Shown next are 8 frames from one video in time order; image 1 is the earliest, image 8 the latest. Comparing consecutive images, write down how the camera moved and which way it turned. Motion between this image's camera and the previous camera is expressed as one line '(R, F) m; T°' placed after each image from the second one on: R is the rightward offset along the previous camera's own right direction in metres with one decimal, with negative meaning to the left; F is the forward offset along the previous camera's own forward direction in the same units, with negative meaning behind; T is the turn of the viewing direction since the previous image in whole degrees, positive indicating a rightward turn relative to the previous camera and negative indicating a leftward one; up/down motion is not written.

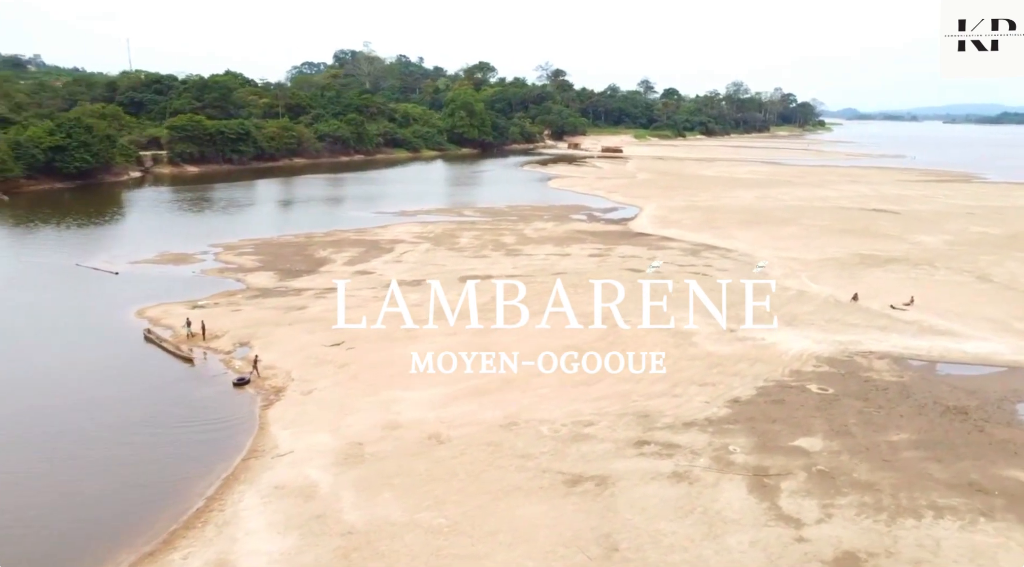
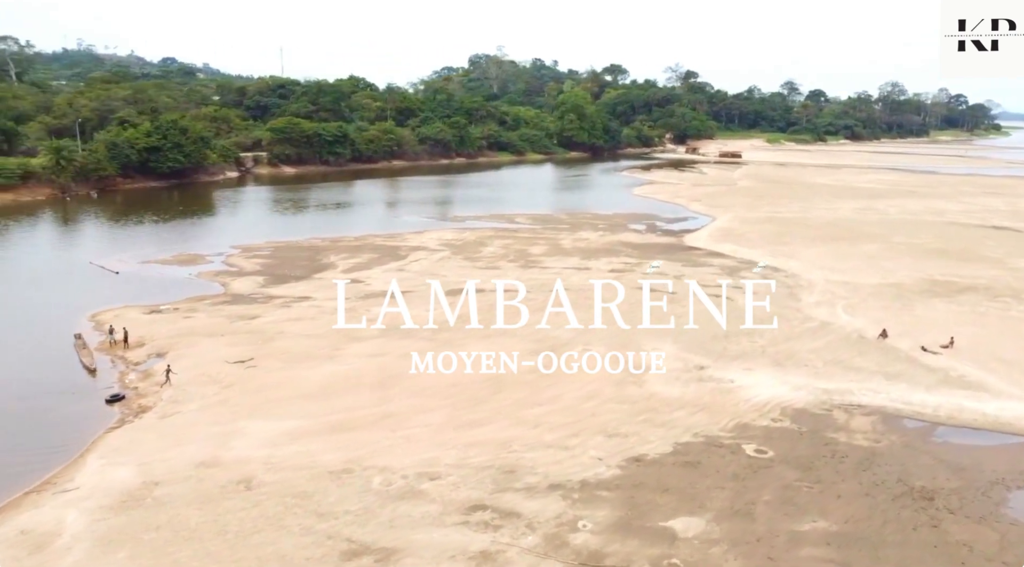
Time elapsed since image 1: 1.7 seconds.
(+4.6, +2.4) m; -10°
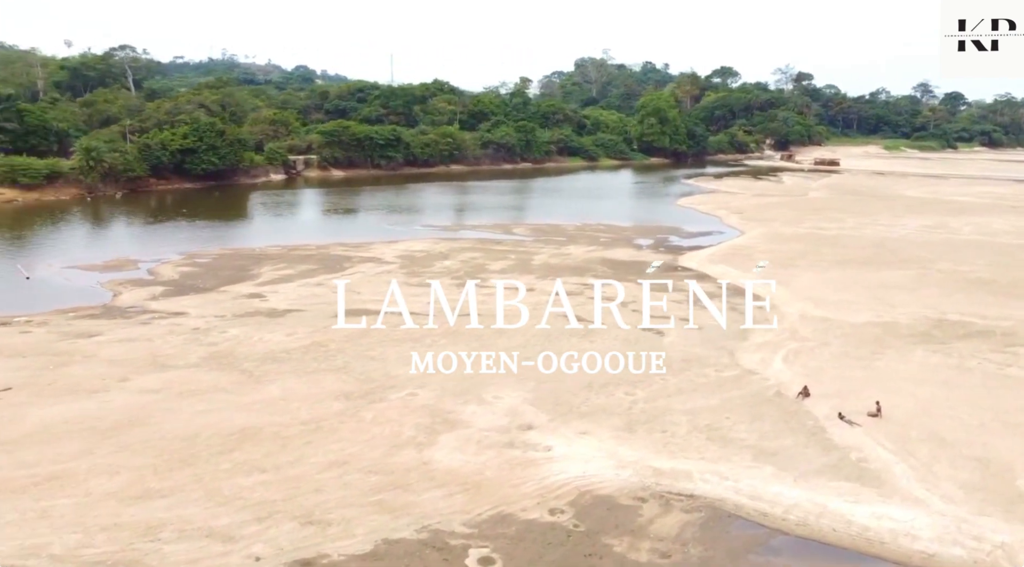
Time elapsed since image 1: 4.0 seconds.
(+6.2, +3.6) m; -8°
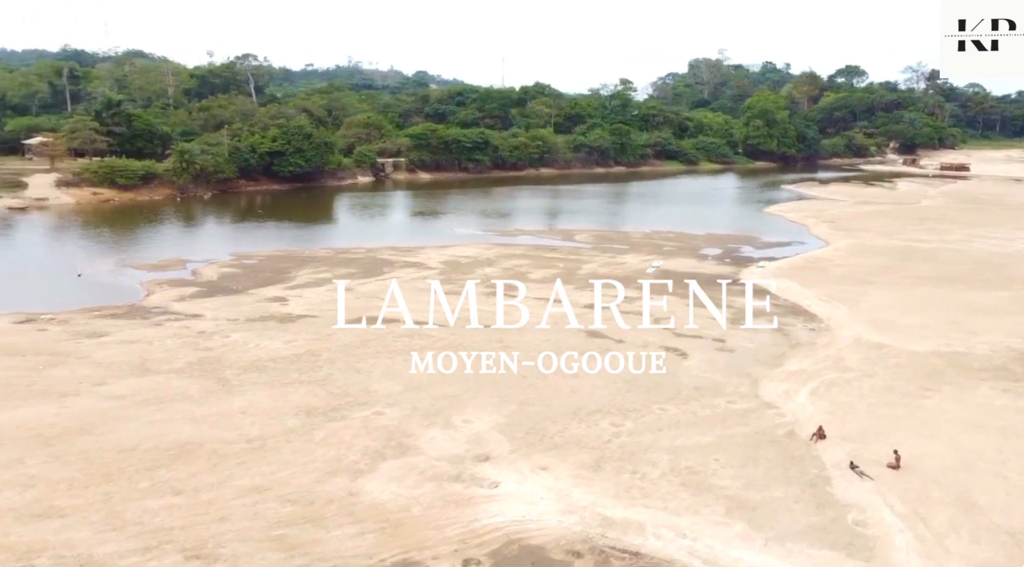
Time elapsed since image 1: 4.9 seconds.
(+2.6, +1.5) m; -8°
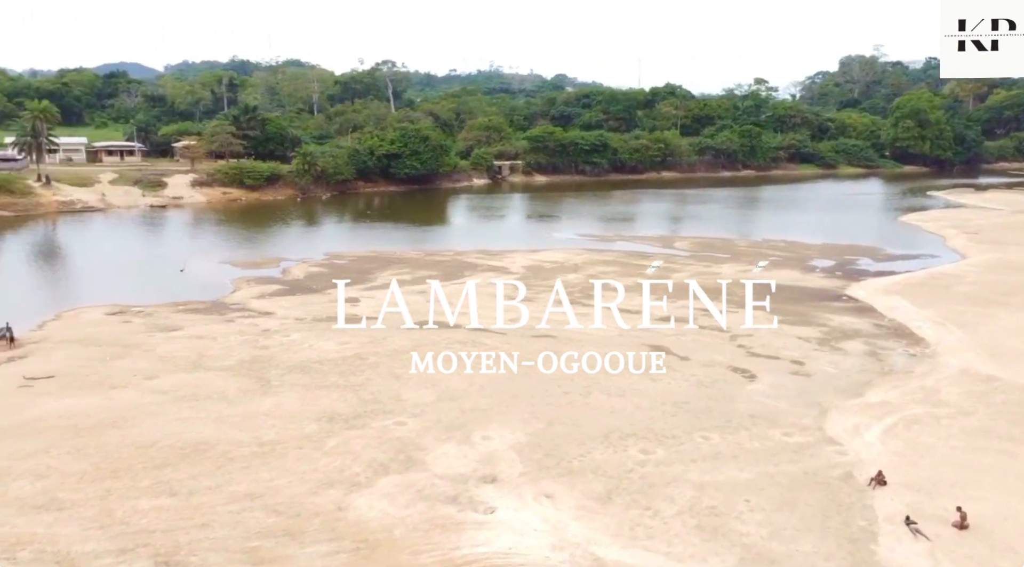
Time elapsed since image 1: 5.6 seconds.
(+1.9, +1.0) m; -10°
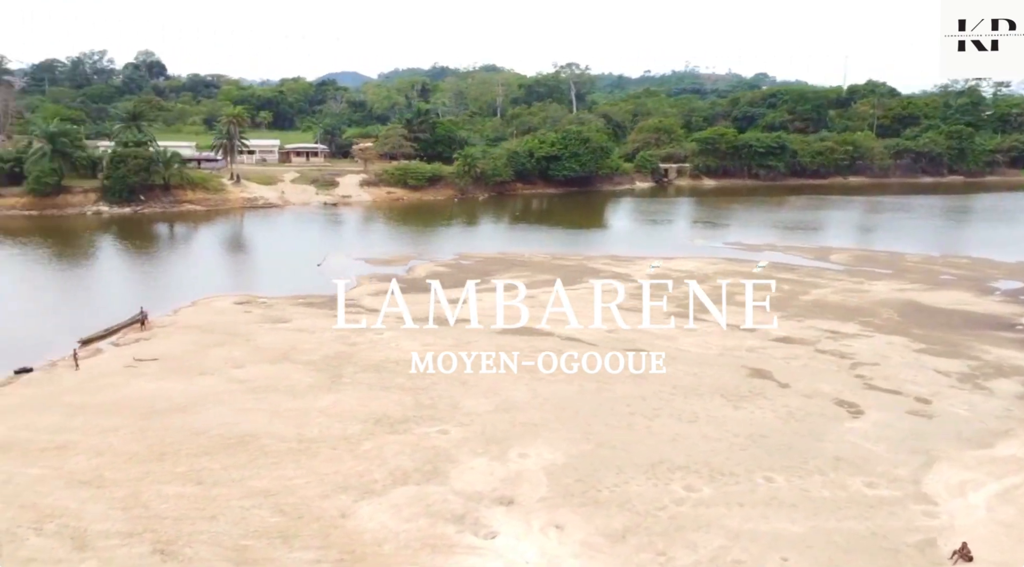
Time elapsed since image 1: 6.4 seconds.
(+2.4, +1.0) m; -14°
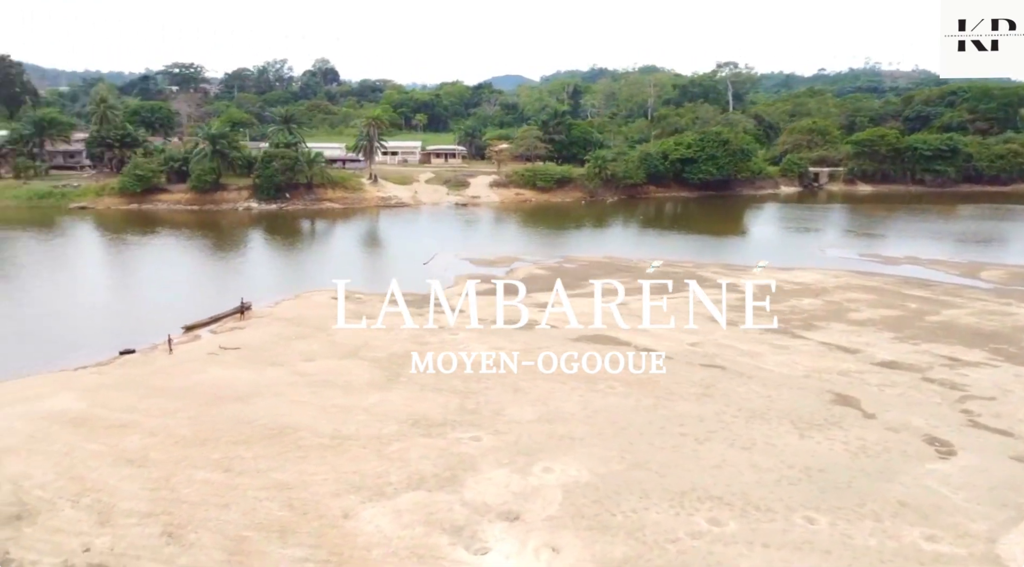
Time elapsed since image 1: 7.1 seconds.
(+2.0, +0.6) m; -11°
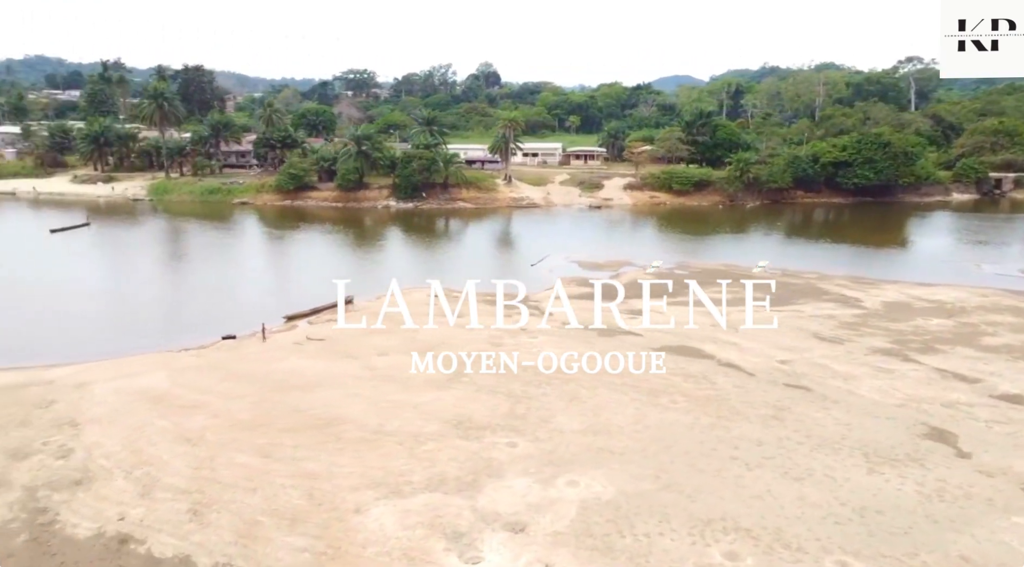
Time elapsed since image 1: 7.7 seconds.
(+2.0, +0.5) m; -12°
